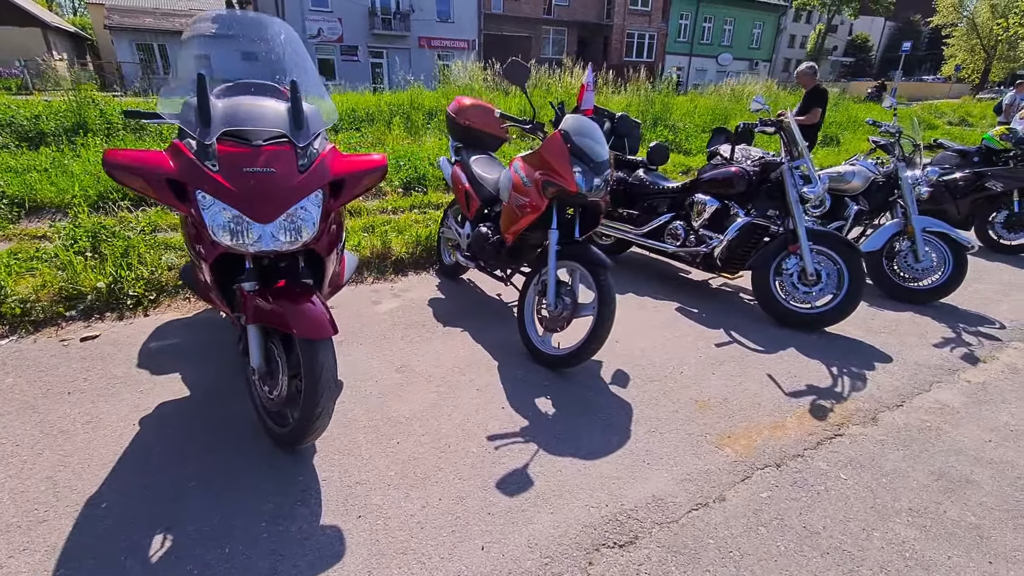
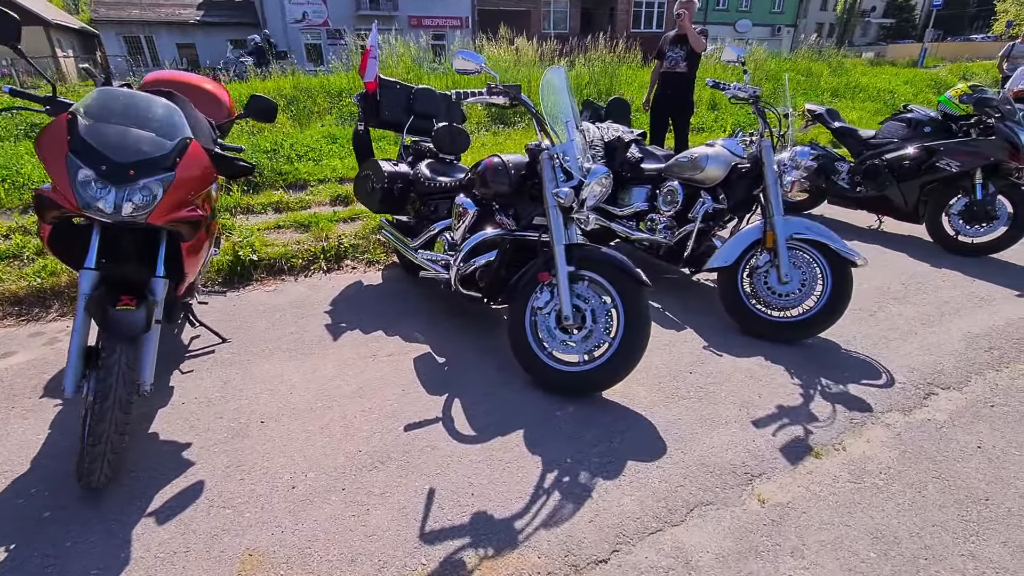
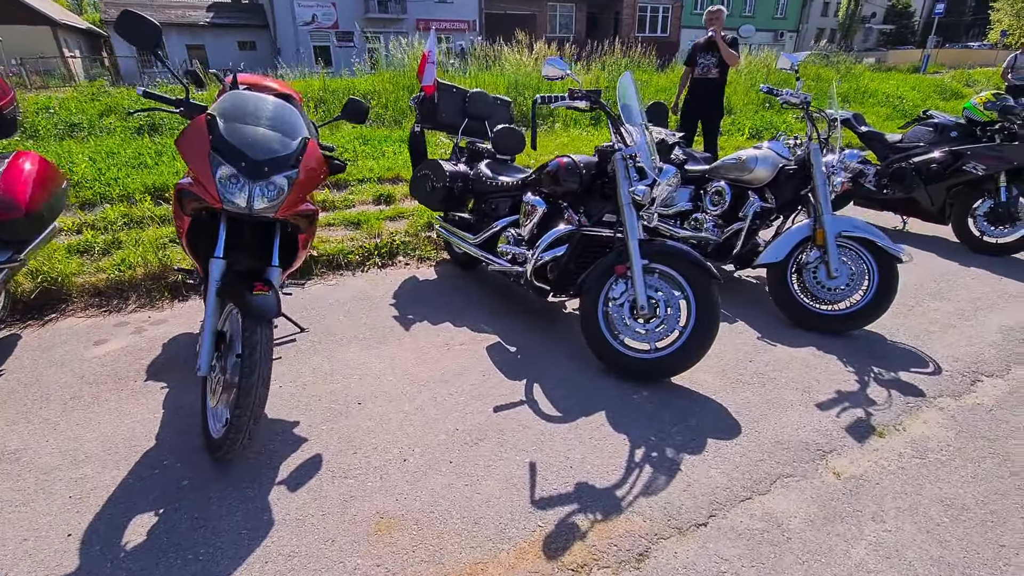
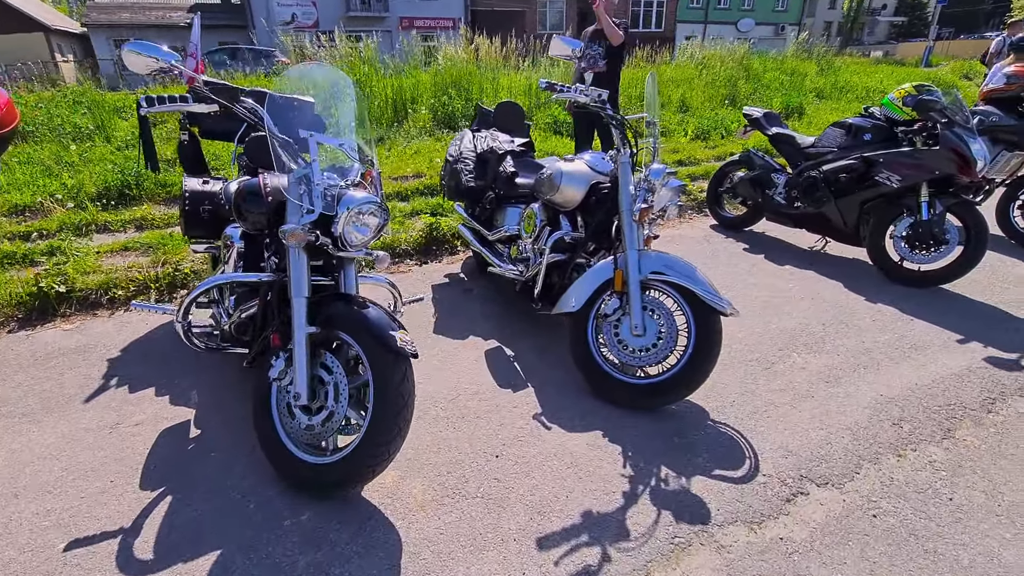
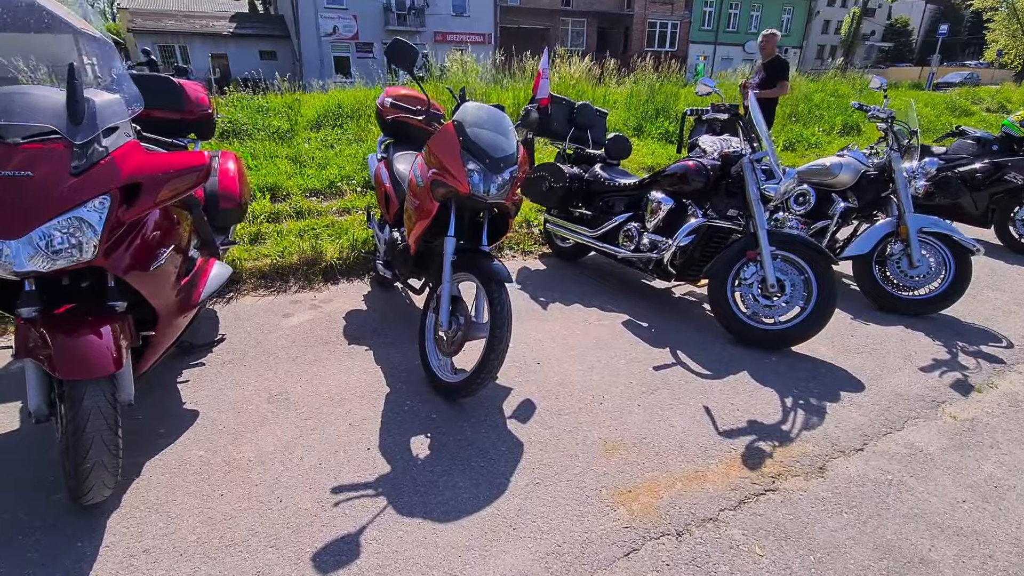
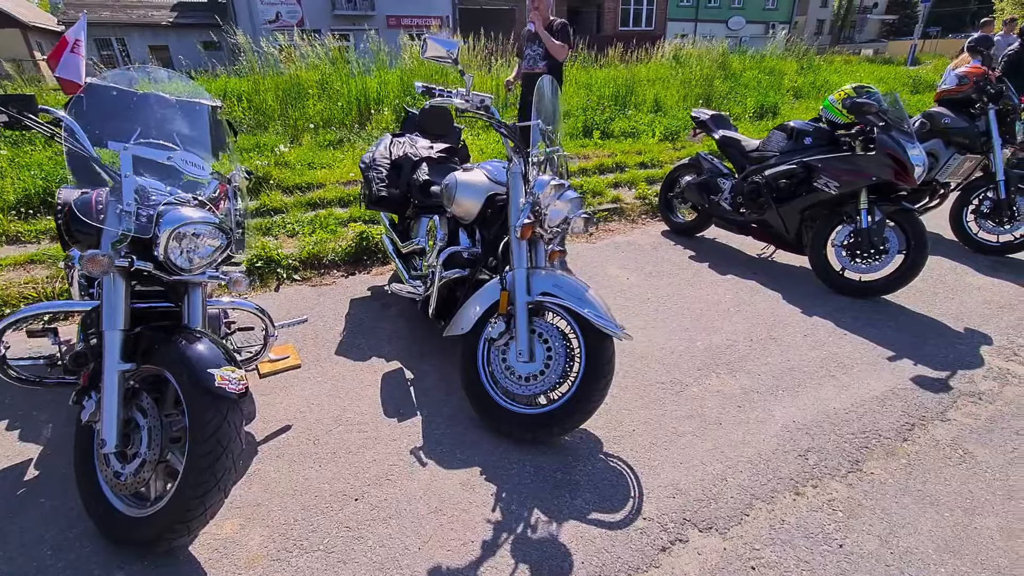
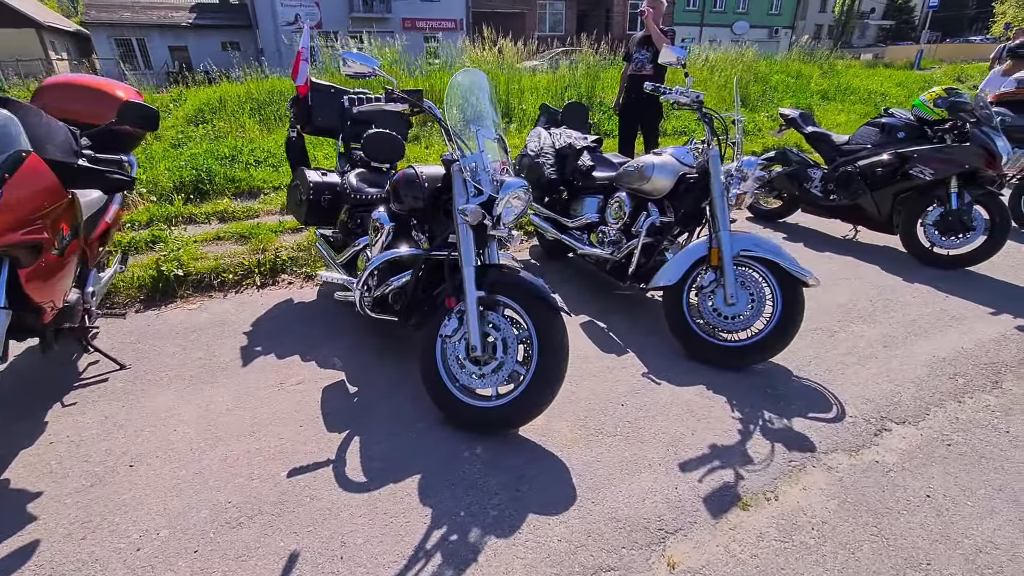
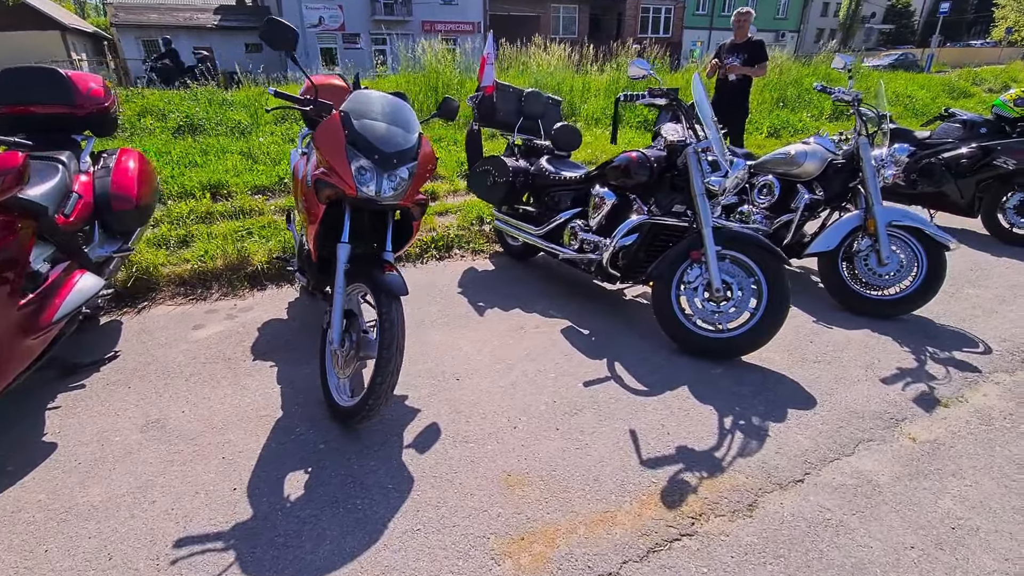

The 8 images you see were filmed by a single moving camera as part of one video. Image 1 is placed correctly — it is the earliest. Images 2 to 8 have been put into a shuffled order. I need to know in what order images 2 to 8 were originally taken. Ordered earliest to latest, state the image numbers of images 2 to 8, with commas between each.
5, 8, 3, 2, 7, 4, 6
